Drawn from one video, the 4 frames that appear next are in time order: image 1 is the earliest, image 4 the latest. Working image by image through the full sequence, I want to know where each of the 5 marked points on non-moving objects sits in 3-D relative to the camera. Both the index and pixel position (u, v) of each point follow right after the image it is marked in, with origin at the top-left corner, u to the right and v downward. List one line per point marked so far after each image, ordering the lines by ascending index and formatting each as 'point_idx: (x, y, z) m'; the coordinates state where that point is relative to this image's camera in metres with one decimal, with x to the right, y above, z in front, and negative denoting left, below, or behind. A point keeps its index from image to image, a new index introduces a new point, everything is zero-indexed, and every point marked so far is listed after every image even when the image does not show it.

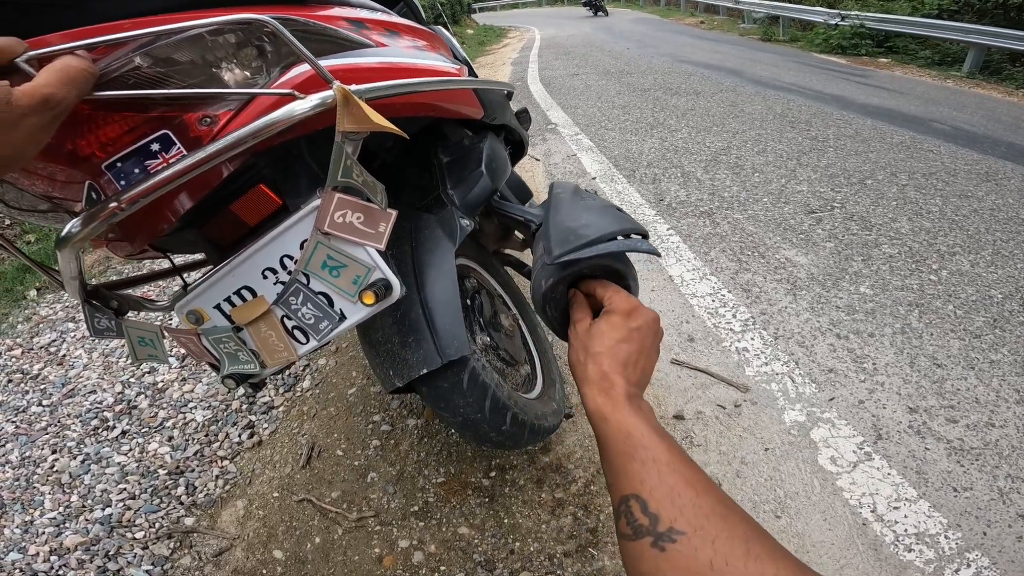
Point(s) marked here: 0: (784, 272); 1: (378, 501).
0: (+1.1, +0.1, +2.4) m
1: (-0.4, -0.7, +1.7) m
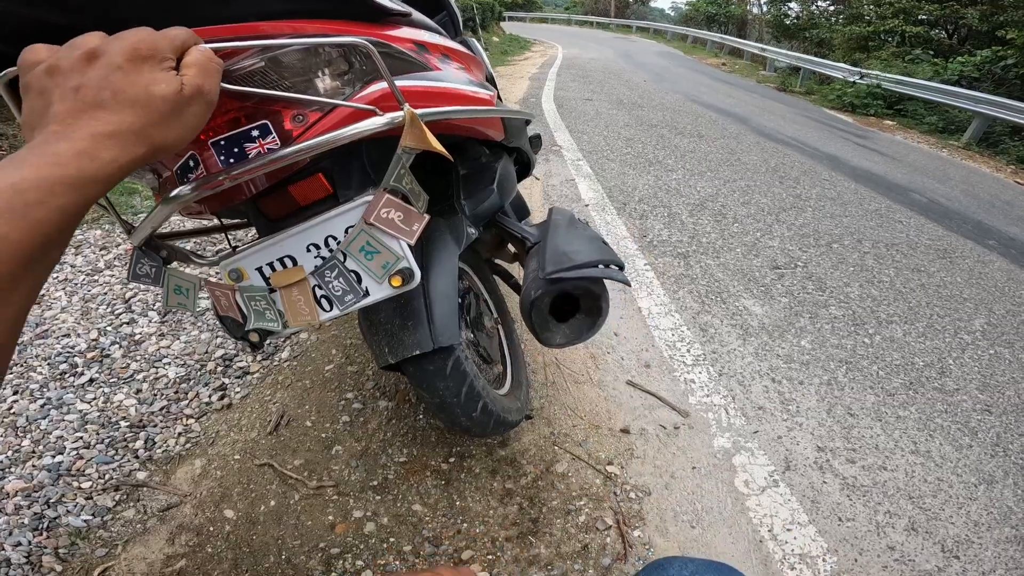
0: (+1.1, -0.1, +2.6) m
1: (-0.6, -0.7, +1.9) m
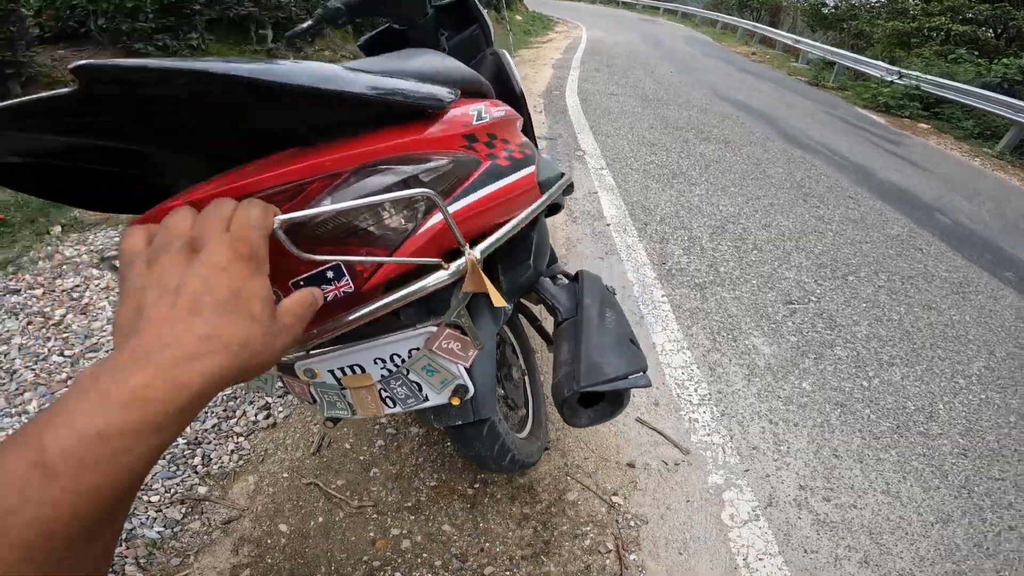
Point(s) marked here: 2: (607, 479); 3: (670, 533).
0: (+1.2, -0.3, +2.9) m
1: (-0.5, -0.8, +2.3) m
2: (+0.4, -0.8, +2.3) m
3: (+0.6, -0.9, +2.0) m
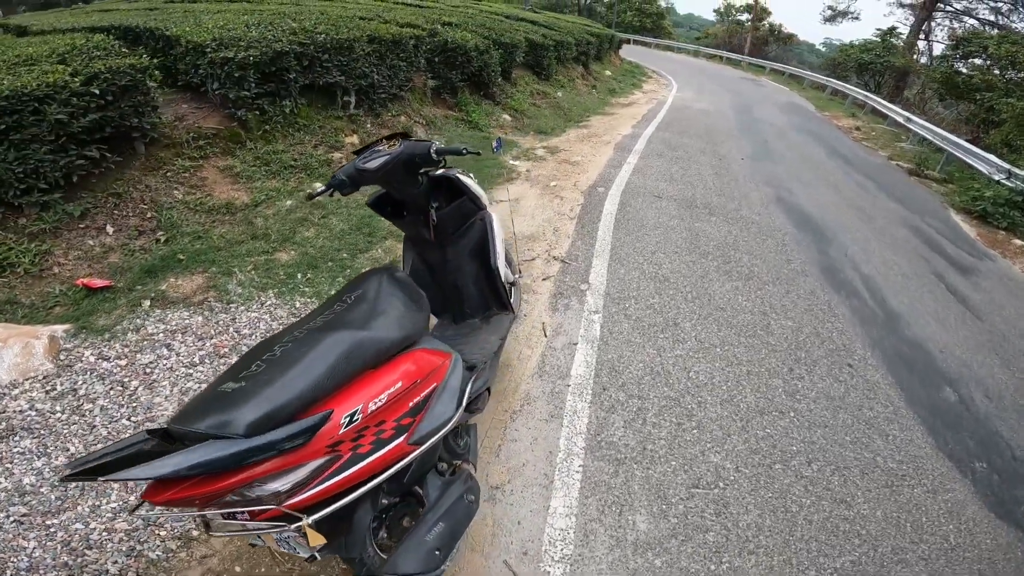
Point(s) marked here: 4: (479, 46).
0: (+0.7, -1.5, +3.5) m
1: (-1.1, -1.7, +3.2) m
2: (-0.2, -1.8, +3.0) m
3: (-0.1, -2.0, +2.8) m
4: (-0.7, +5.3, +12.2) m
